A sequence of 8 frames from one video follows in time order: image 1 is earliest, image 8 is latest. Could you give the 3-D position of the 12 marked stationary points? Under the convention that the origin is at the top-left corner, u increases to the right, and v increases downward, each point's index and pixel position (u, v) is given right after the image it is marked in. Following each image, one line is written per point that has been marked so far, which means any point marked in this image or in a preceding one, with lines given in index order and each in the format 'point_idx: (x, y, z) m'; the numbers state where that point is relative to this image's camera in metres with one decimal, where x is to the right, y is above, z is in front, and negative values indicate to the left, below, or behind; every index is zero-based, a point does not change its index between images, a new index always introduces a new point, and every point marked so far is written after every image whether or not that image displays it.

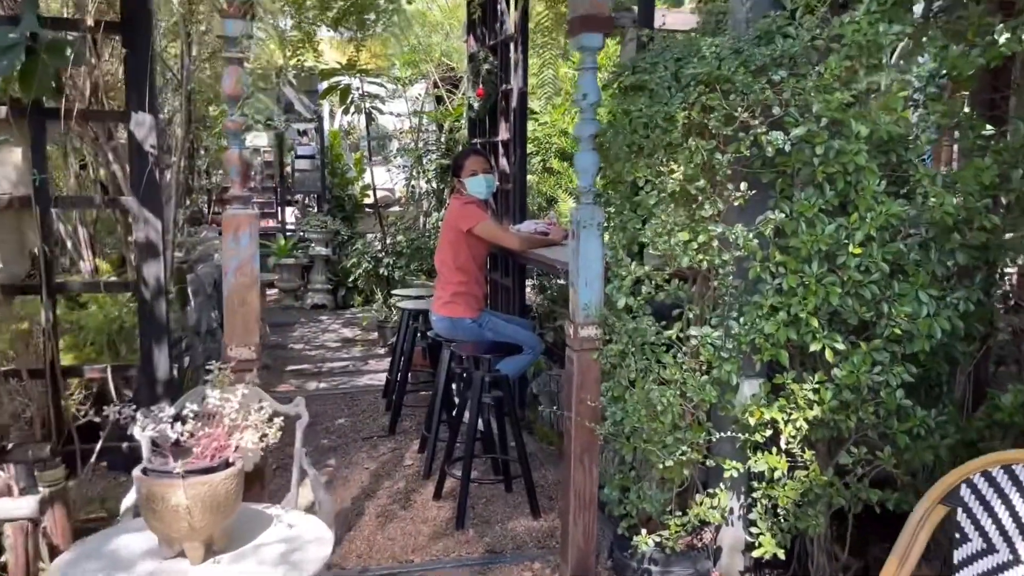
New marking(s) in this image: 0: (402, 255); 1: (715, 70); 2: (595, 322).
0: (-0.8, +0.3, +6.4) m
1: (+0.5, +0.5, +2.1) m
2: (+0.2, -0.1, +2.5) m
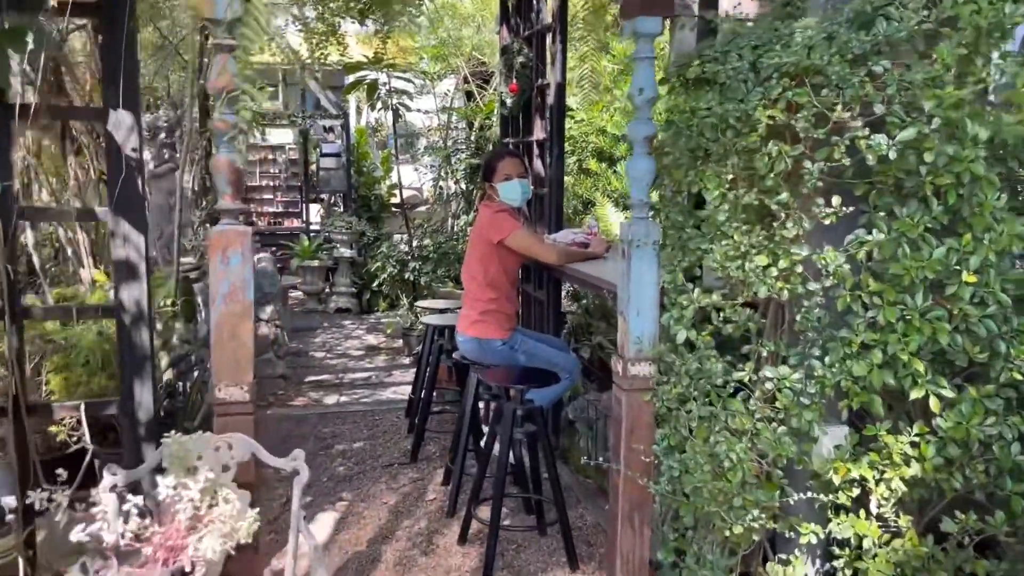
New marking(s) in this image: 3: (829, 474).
0: (-0.6, +0.2, +6.1) m
1: (+0.6, +0.5, +1.7) m
2: (+0.3, -0.2, +2.1) m
3: (+0.7, -0.4, +2.0) m
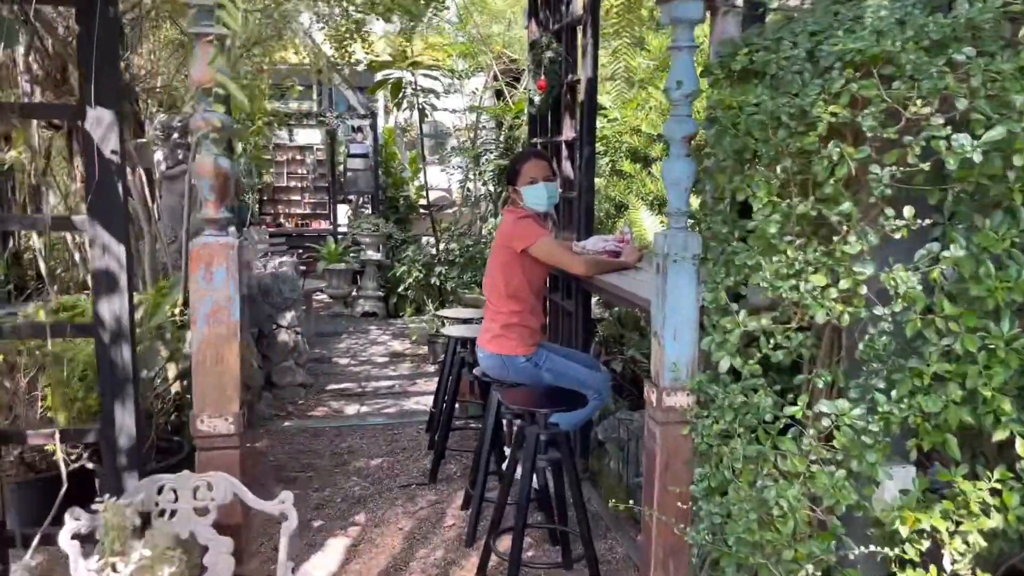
0: (-0.4, +0.2, +5.9) m
1: (+0.6, +0.4, +1.5) m
2: (+0.4, -0.2, +1.9) m
3: (+0.8, -0.5, +1.7) m
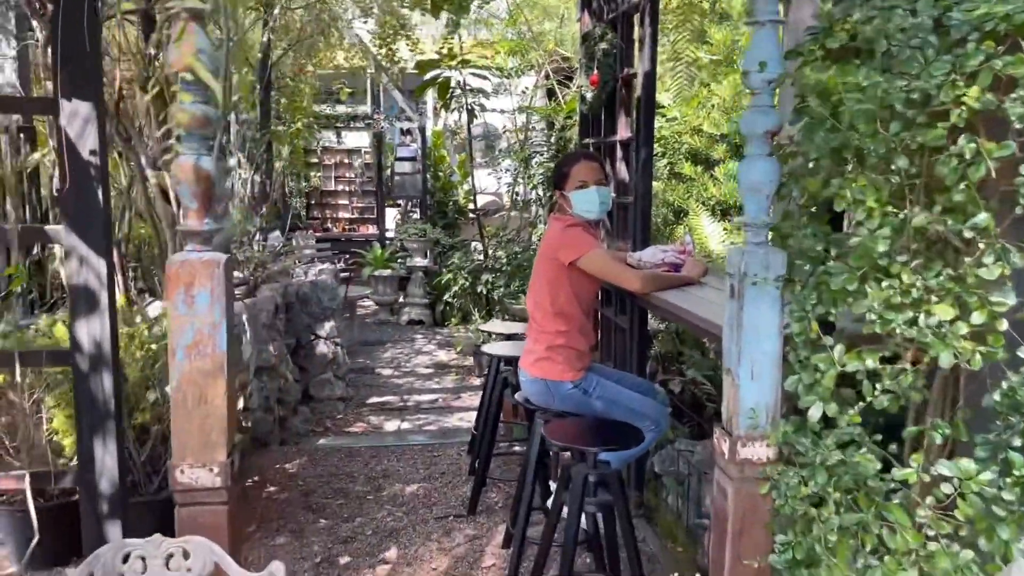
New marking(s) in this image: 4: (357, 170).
0: (-0.1, +0.1, +5.6) m
1: (+0.7, +0.4, +1.2) m
2: (+0.5, -0.3, +1.5) m
3: (+0.8, -0.5, +1.4) m
4: (-1.7, +1.3, +9.3) m
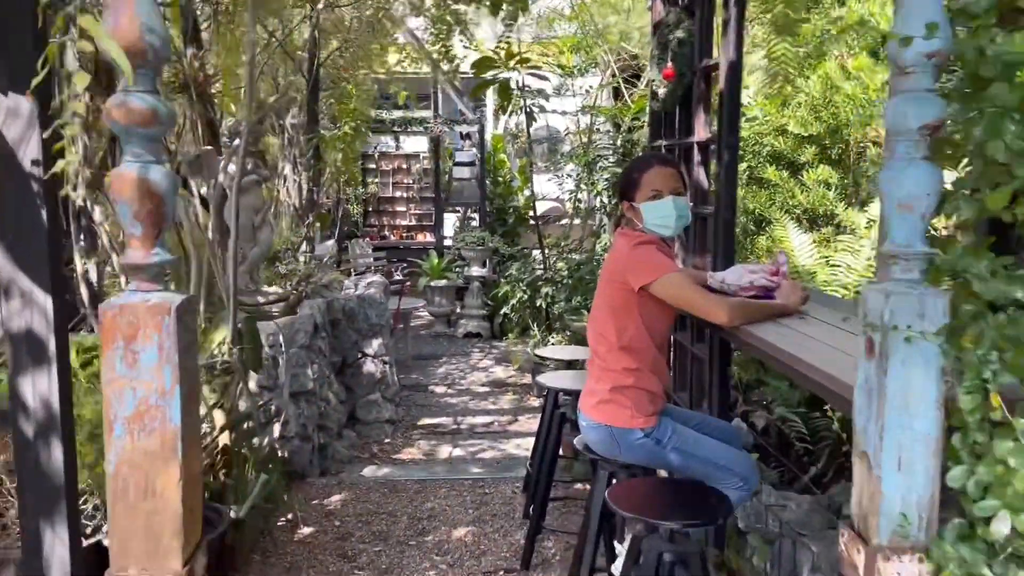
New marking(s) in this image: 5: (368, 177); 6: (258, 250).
0: (+0.3, 0.0, +5.2) m
1: (+0.7, +0.3, +0.7) m
2: (+0.5, -0.3, +1.1) m
3: (+0.9, -0.6, +0.9) m
4: (-1.0, +1.2, +9.0) m
5: (-1.5, +1.2, +9.0) m
6: (-1.1, +0.2, +3.7) m
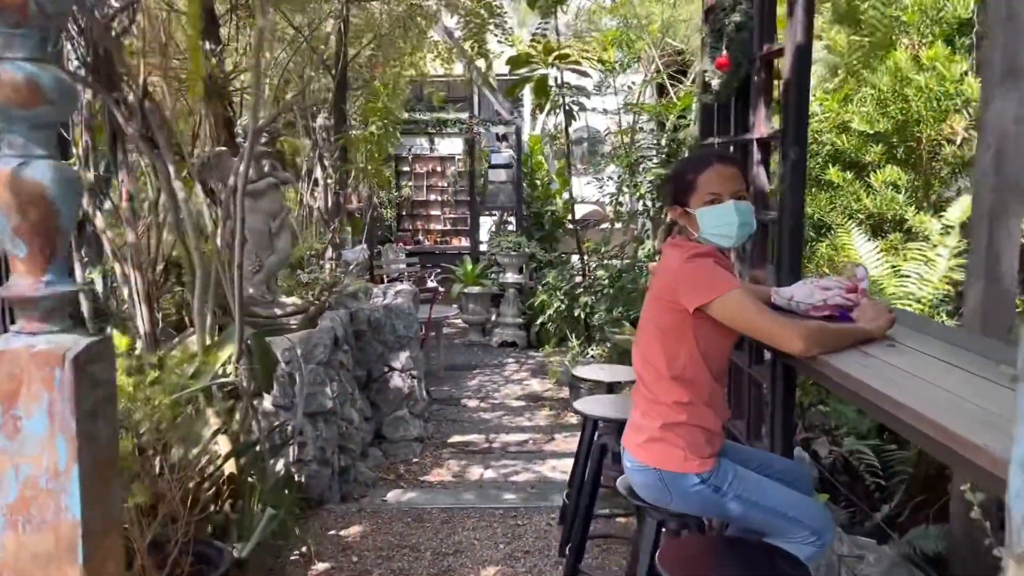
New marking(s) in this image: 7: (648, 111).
0: (+0.5, 0.0, +4.9) m
1: (+0.7, +0.3, +0.4) m
2: (+0.6, -0.4, +0.8) m
3: (+0.9, -0.6, +0.6) m
4: (-0.6, +1.1, +8.7) m
5: (-1.1, +1.1, +8.8) m
6: (-1.0, +0.1, +3.4) m
7: (+0.8, +1.0, +4.9) m
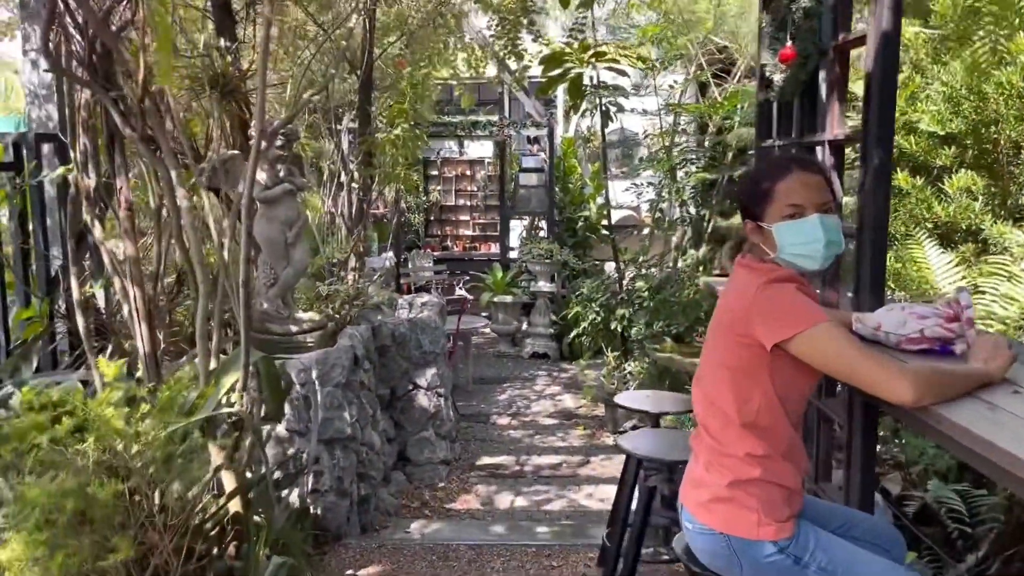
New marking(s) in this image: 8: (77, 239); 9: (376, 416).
0: (+0.7, -0.1, +4.6) m
1: (+0.8, +0.2, +0.1) m
2: (+0.6, -0.4, +0.5) m
3: (+0.9, -0.7, +0.3) m
4: (-0.3, +1.1, +8.5) m
5: (-0.8, +1.1, +8.5) m
6: (-0.8, +0.1, +3.2) m
7: (+1.0, +1.0, +4.6) m
8: (-1.4, +0.2, +2.8) m
9: (-0.6, -0.5, +3.6) m
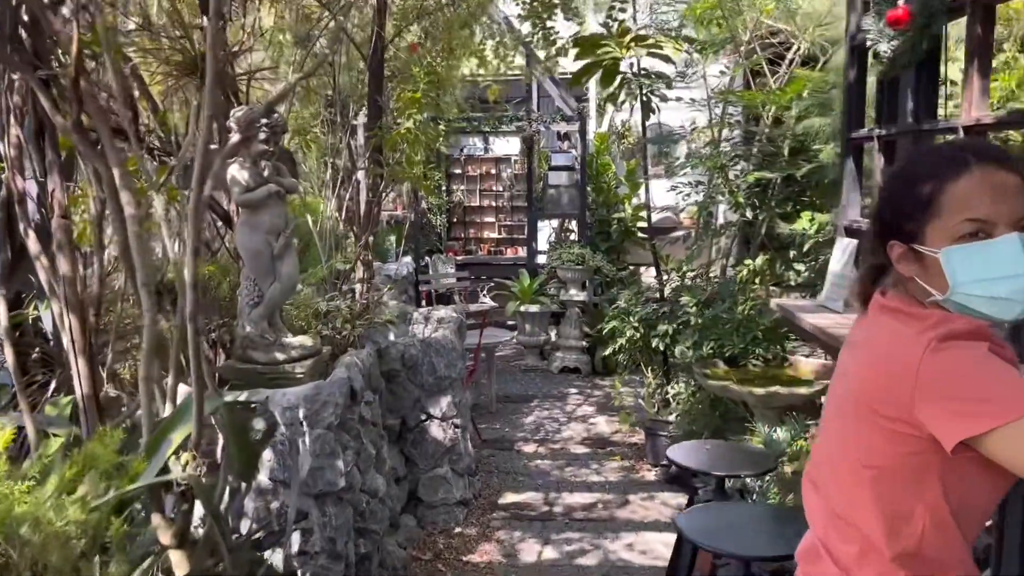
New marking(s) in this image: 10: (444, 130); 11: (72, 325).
0: (+0.8, -0.2, +4.0) m
1: (+0.8, +0.1, -0.5) m
2: (+0.6, -0.5, 0.0) m
3: (+0.9, -0.8, -0.3) m
4: (-0.1, +1.0, +8.0) m
5: (-0.6, +1.0, +8.0) m
6: (-0.7, 0.0, +2.7) m
7: (+1.1, +0.9, +4.0) m
8: (-1.4, +0.1, +2.3) m
9: (-0.5, -0.6, +3.1) m
10: (-0.5, +1.1, +5.9) m
11: (-1.0, -0.1, +2.0) m
